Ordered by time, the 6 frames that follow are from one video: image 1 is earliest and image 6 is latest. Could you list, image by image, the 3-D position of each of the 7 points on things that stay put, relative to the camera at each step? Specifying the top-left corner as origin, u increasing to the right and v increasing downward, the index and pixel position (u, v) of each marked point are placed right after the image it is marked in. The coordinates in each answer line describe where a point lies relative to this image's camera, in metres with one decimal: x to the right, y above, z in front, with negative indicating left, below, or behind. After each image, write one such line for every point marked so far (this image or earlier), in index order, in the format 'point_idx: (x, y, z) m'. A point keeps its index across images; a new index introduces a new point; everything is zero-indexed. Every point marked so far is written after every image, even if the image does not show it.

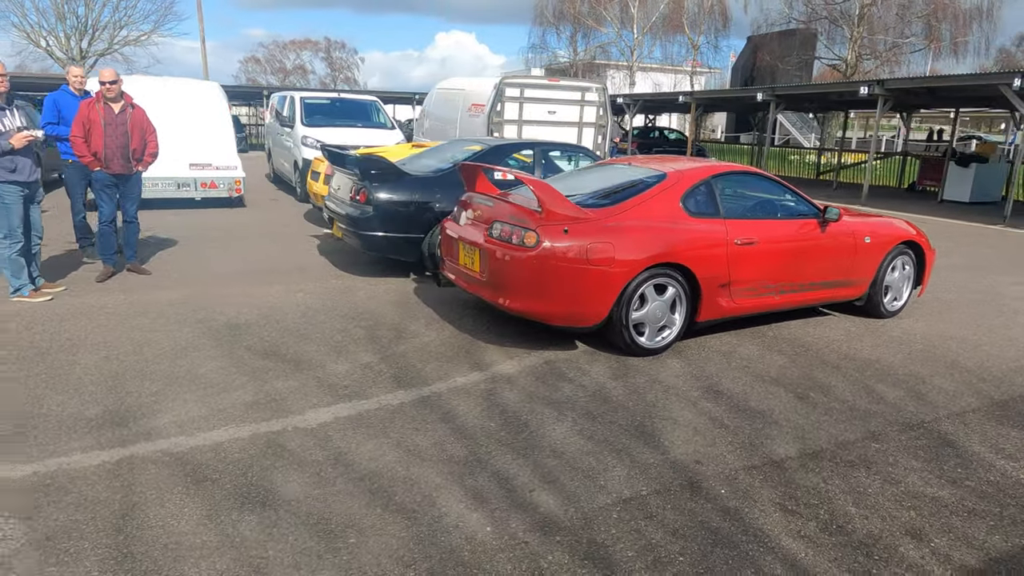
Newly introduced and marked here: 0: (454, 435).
0: (-0.3, -0.8, +3.6) m
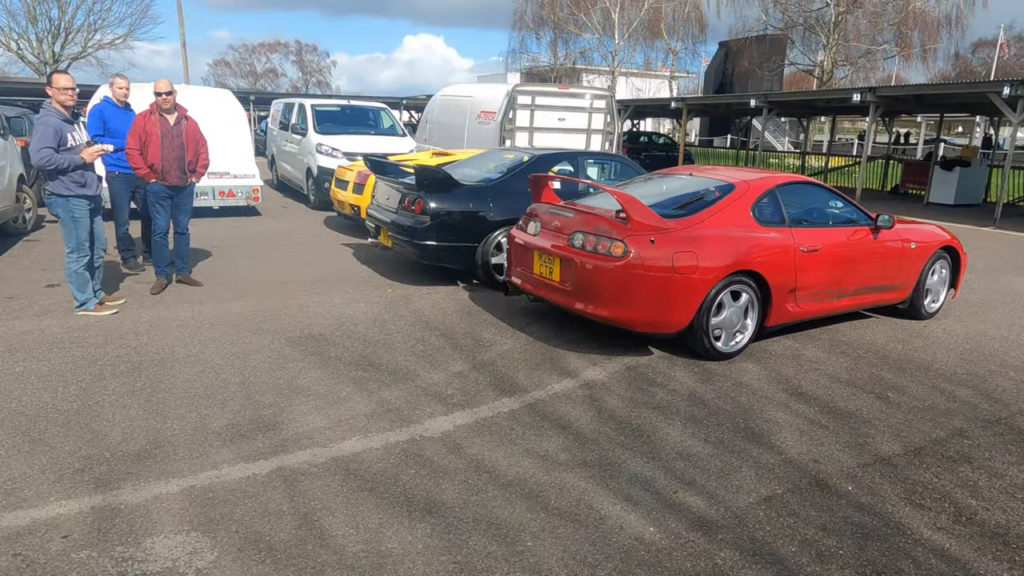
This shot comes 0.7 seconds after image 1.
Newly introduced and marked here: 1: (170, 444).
0: (+0.4, -0.9, +3.8) m
1: (-1.8, -0.8, +3.5) m
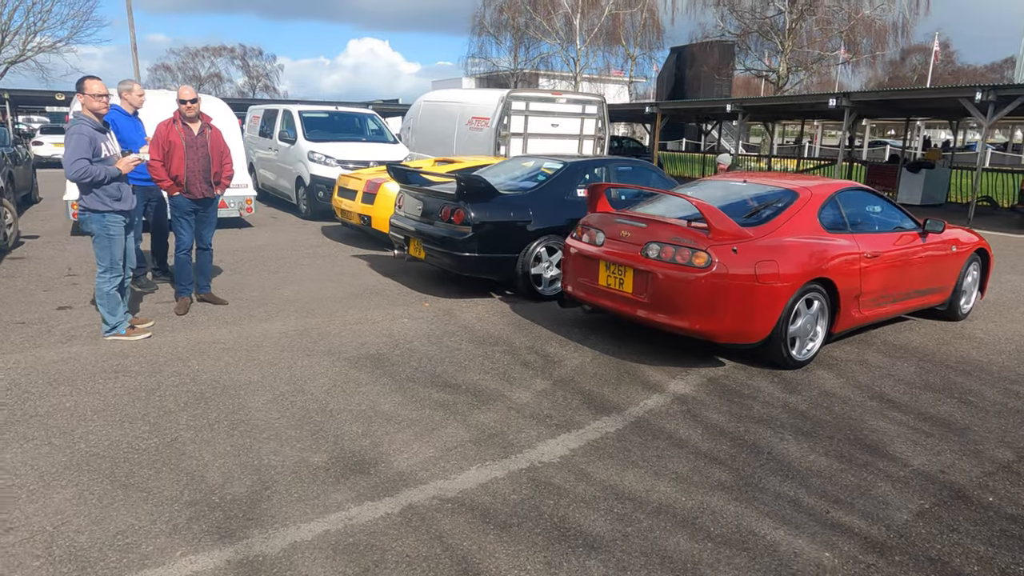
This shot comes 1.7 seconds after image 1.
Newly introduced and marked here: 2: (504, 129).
0: (+1.0, -0.9, +3.6) m
1: (-1.1, -1.0, +3.3) m
2: (-0.2, +3.1, +13.0) m
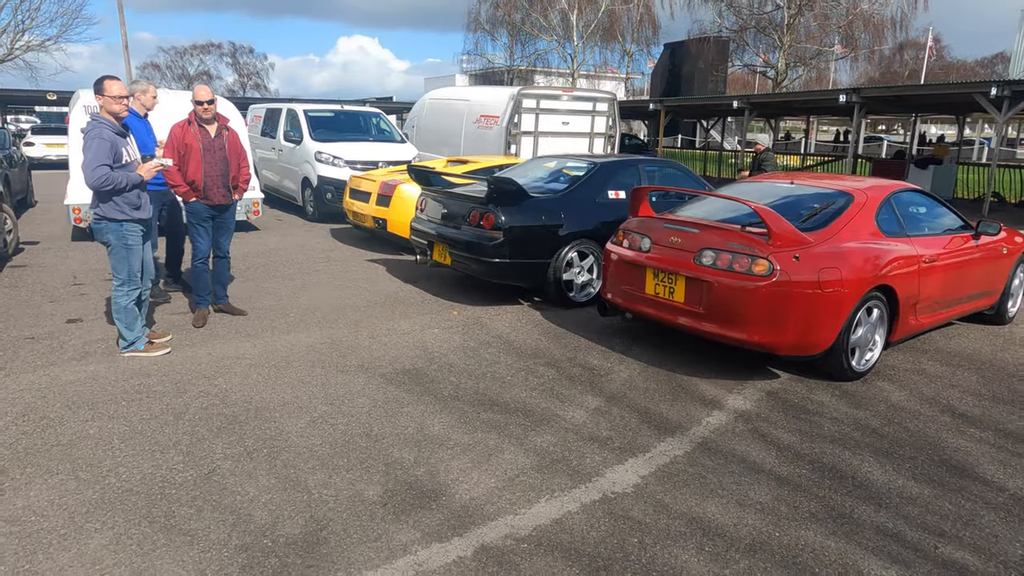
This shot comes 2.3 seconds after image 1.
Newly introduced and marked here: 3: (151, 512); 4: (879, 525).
0: (+1.4, -1.0, +3.4) m
1: (-0.8, -1.1, +3.0) m
2: (0.0, +3.1, +12.7) m
3: (-1.6, -1.0, +3.0) m
4: (+1.7, -1.1, +3.0) m
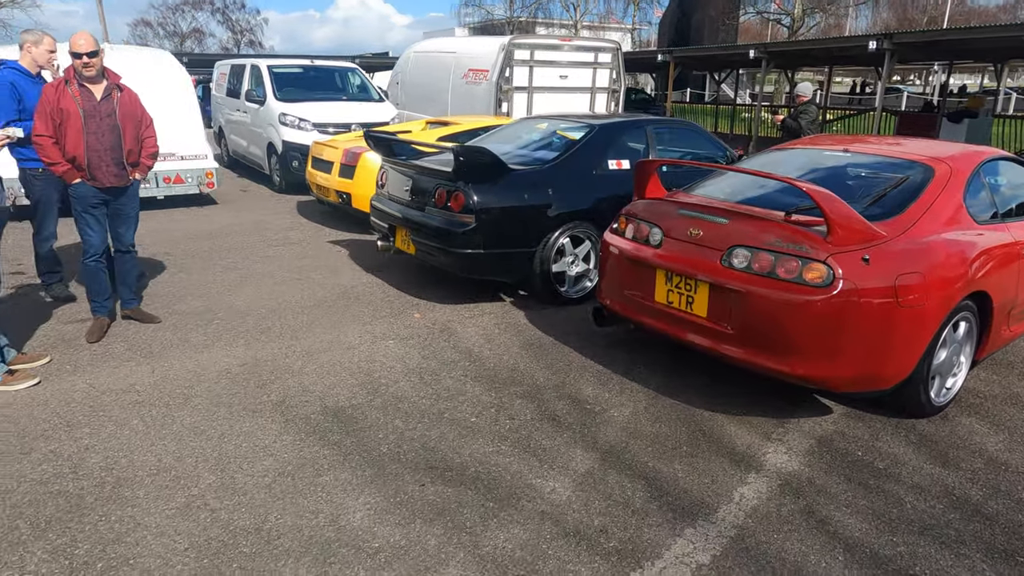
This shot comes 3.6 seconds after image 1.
0: (+1.2, -1.1, +2.2) m
1: (-1.0, -1.2, +1.8) m
2: (-0.1, +3.5, +11.3) m
3: (-1.8, -1.2, +1.9) m
4: (+1.5, -1.2, +1.9) m
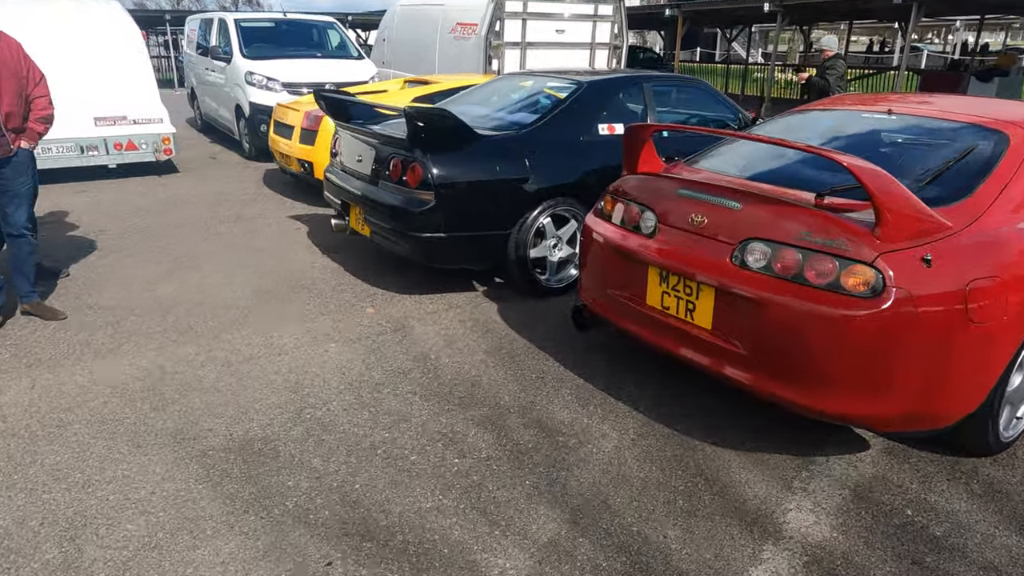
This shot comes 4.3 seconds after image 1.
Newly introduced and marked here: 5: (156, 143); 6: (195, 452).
0: (+1.0, -1.2, +1.5) m
1: (-1.2, -1.3, +1.1) m
2: (-0.3, +3.9, +10.3) m
3: (-2.1, -1.3, +1.2) m
4: (+1.3, -1.3, +1.2) m
5: (-4.4, +1.8, +8.2) m
6: (-1.4, -0.7, +2.8) m
